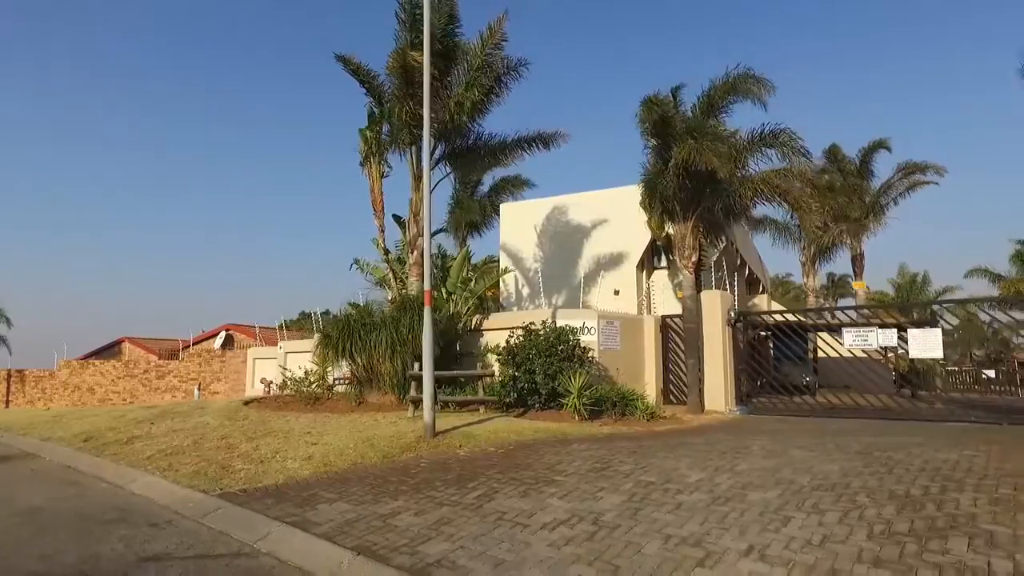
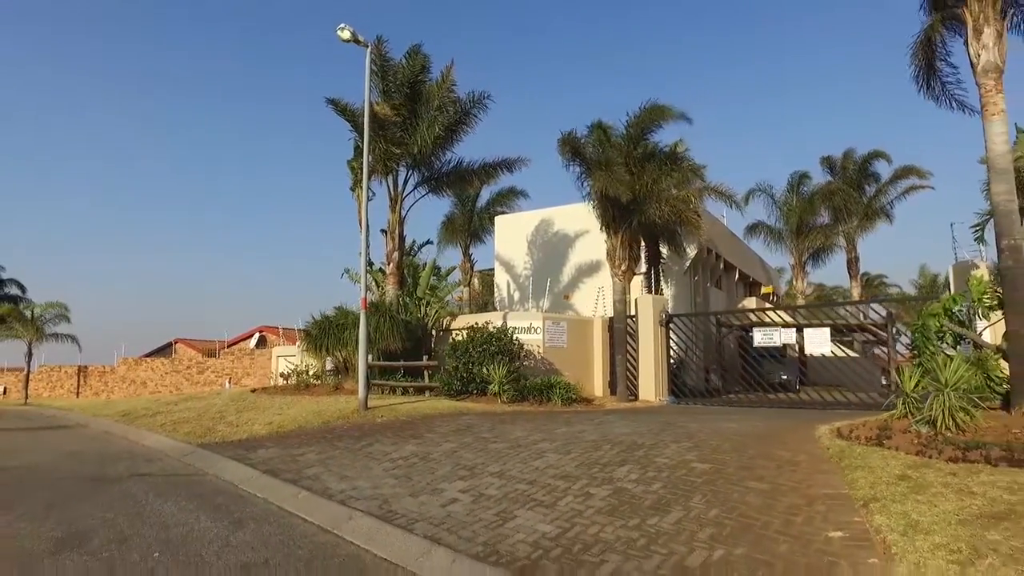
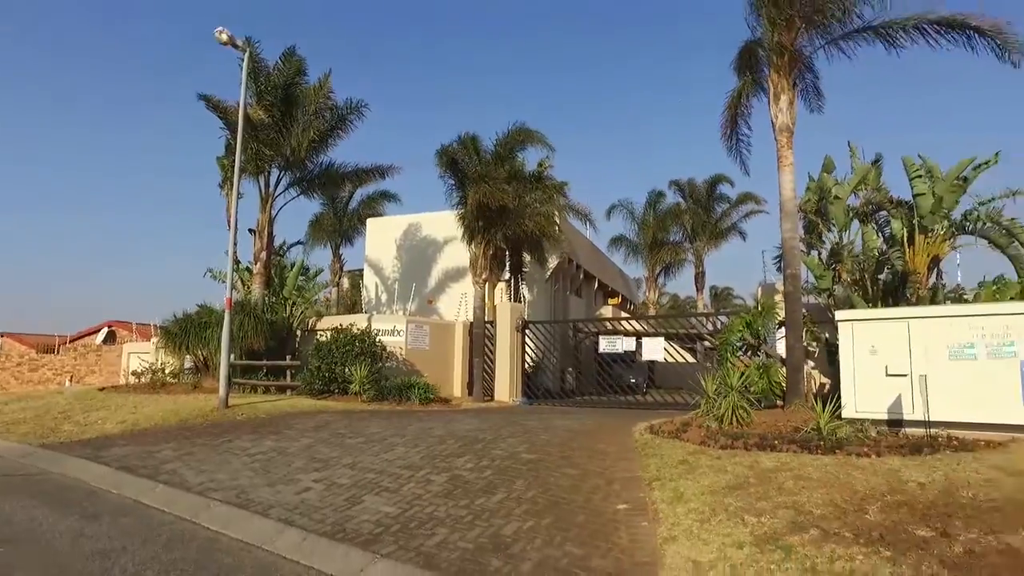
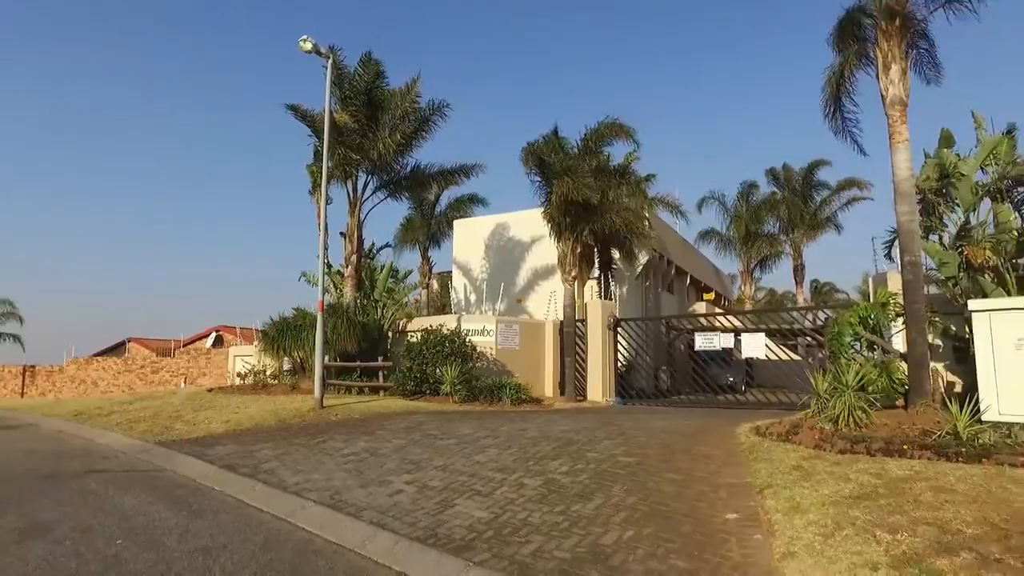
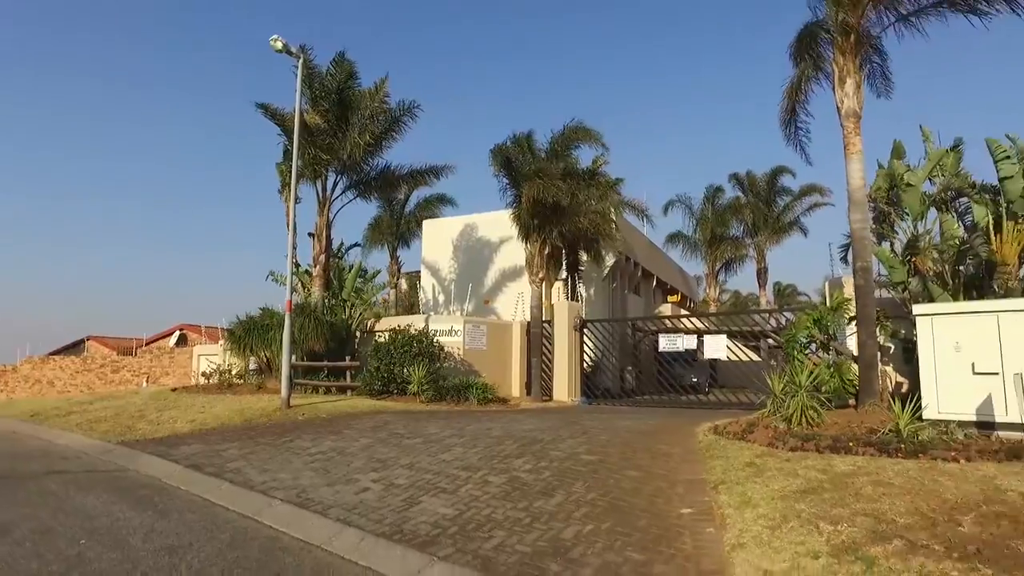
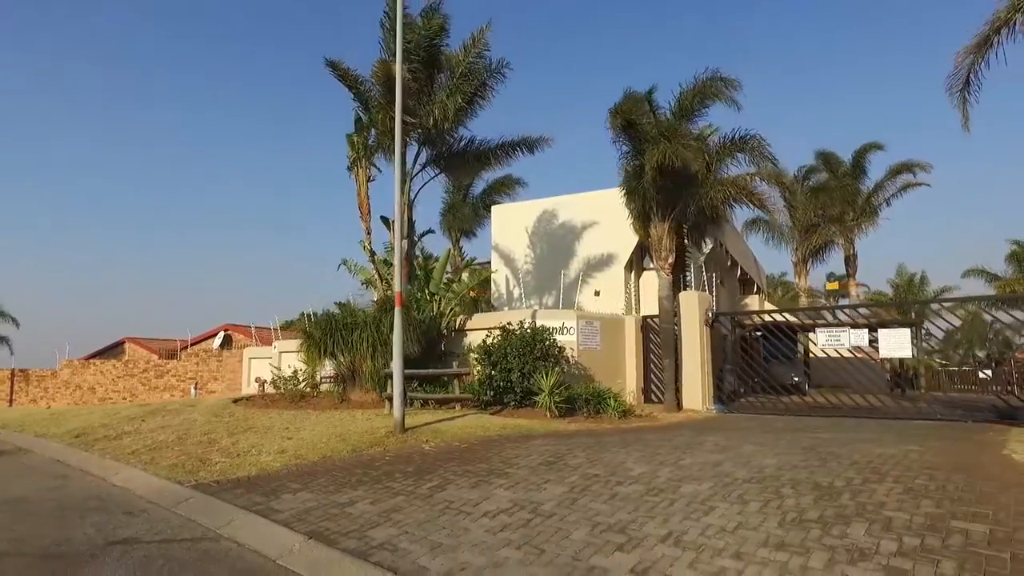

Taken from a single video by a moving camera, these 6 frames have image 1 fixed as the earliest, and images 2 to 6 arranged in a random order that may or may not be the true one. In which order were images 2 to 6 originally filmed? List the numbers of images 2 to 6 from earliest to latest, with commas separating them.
6, 2, 4, 5, 3
